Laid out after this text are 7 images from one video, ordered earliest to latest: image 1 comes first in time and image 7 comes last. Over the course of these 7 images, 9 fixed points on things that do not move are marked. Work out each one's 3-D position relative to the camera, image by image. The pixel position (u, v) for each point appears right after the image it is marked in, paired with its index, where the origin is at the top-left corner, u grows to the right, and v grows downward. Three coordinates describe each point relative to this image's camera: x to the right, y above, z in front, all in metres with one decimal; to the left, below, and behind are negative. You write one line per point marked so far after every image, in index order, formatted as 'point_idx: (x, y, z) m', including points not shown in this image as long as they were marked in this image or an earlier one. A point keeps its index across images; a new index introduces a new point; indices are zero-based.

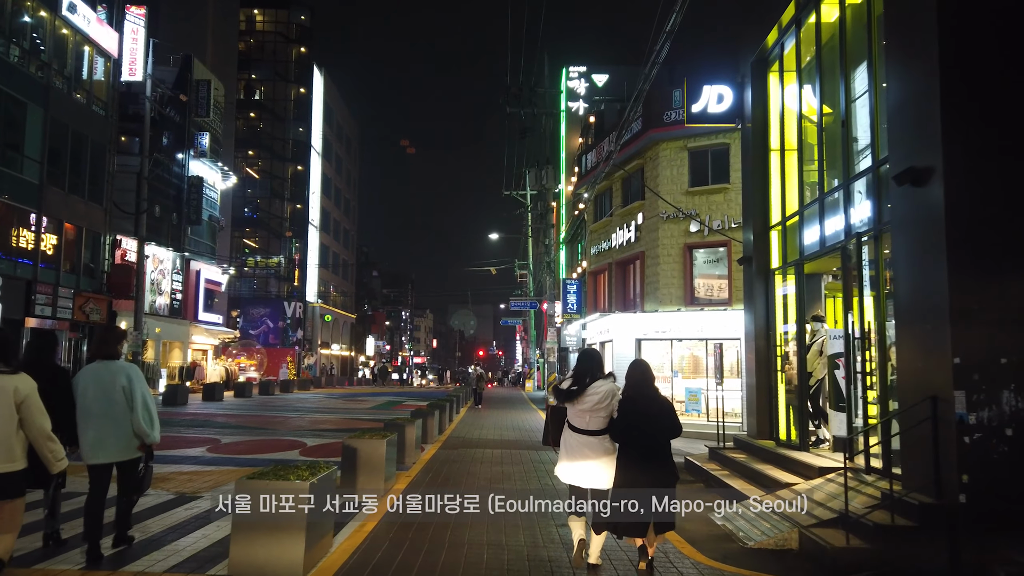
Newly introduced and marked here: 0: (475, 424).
0: (-0.7, -2.7, +18.1) m
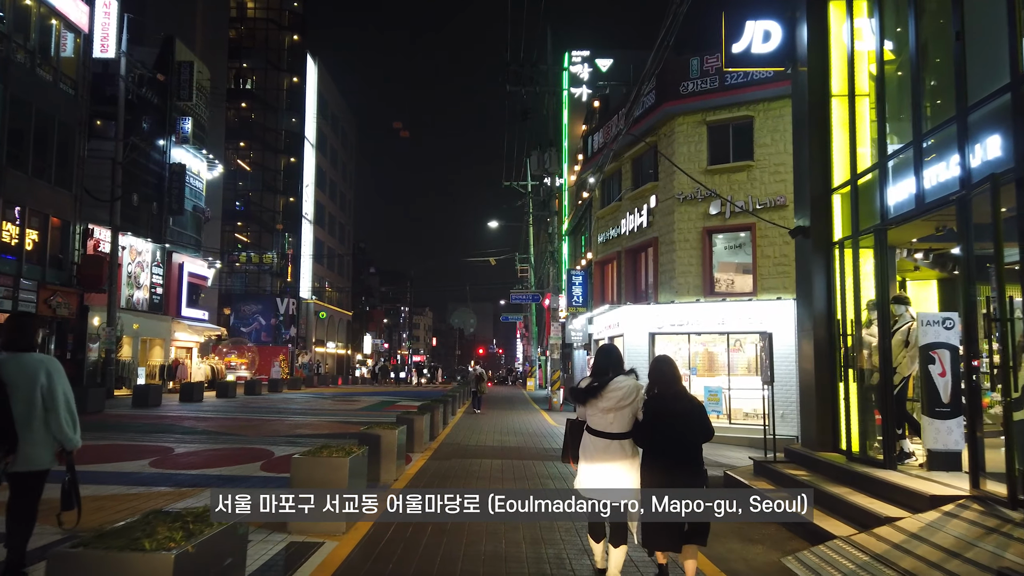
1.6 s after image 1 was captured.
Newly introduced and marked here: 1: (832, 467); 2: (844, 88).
0: (-0.7, -2.5, +16.3) m
1: (+2.4, -1.4, +7.1) m
2: (+3.0, +1.8, +8.4) m
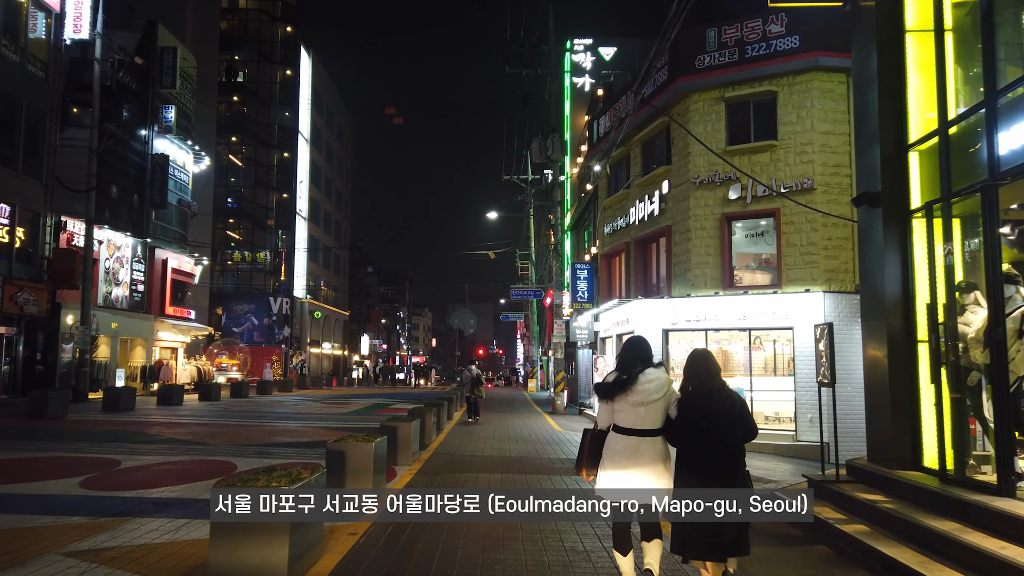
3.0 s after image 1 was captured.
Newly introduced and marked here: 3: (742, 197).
0: (-0.7, -2.3, +14.8) m
1: (+2.5, -1.2, +5.6) m
2: (+3.0, +2.0, +6.9) m
3: (+3.9, +1.5, +15.7) m
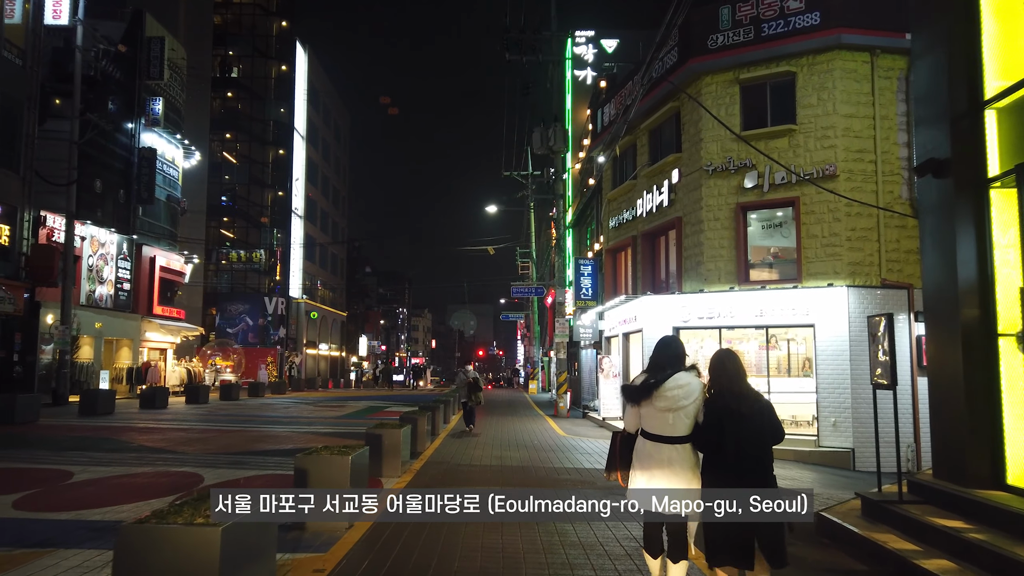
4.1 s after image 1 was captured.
0: (-0.6, -2.3, +13.8) m
1: (+2.5, -1.1, +4.6) m
2: (+3.0, +2.1, +5.9) m
3: (+3.9, +1.6, +14.7) m
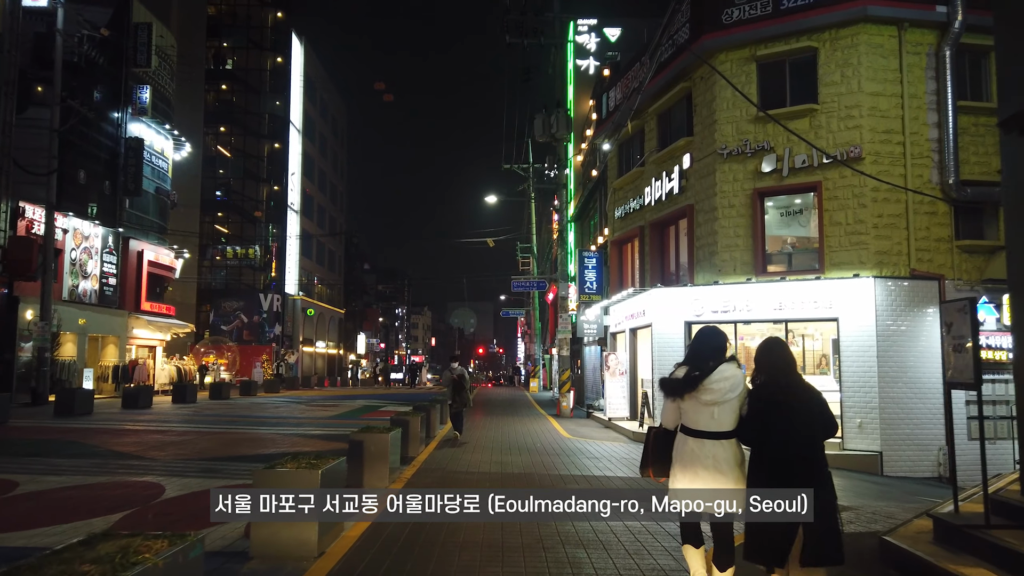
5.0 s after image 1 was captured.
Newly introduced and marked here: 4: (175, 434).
0: (-0.6, -2.1, +12.8) m
1: (+2.5, -1.0, +3.6) m
2: (+3.0, +2.2, +4.9) m
3: (+3.9, +1.8, +13.7) m
4: (-5.3, -2.3, +14.6) m
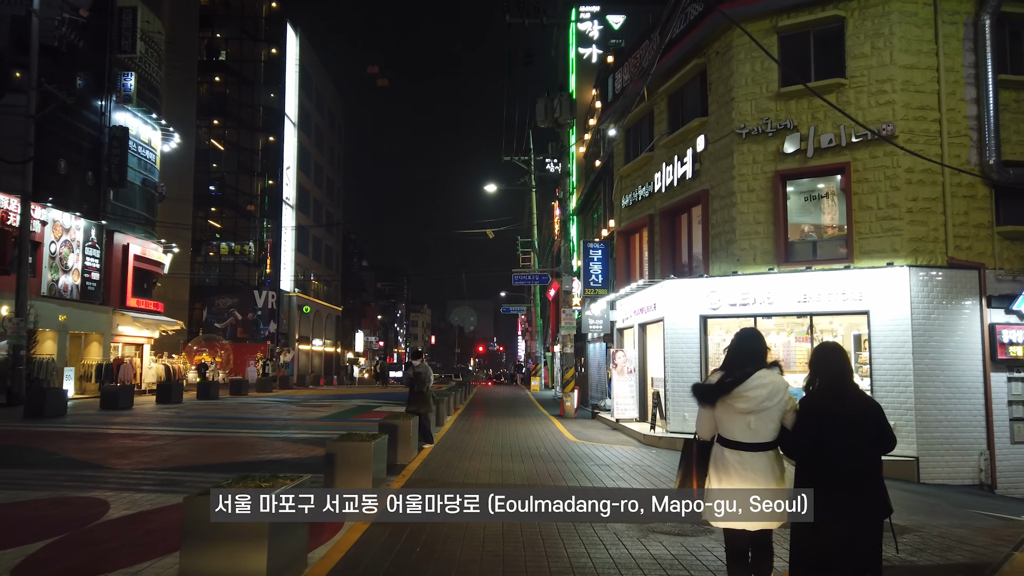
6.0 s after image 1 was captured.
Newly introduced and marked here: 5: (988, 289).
0: (-0.6, -2.0, +11.7) m
1: (+2.5, -0.9, +2.5) m
2: (+3.0, +2.3, +3.8) m
3: (+3.9, +1.9, +12.6) m
4: (-5.2, -2.1, +13.5) m
5: (+6.0, 0.0, +11.7) m
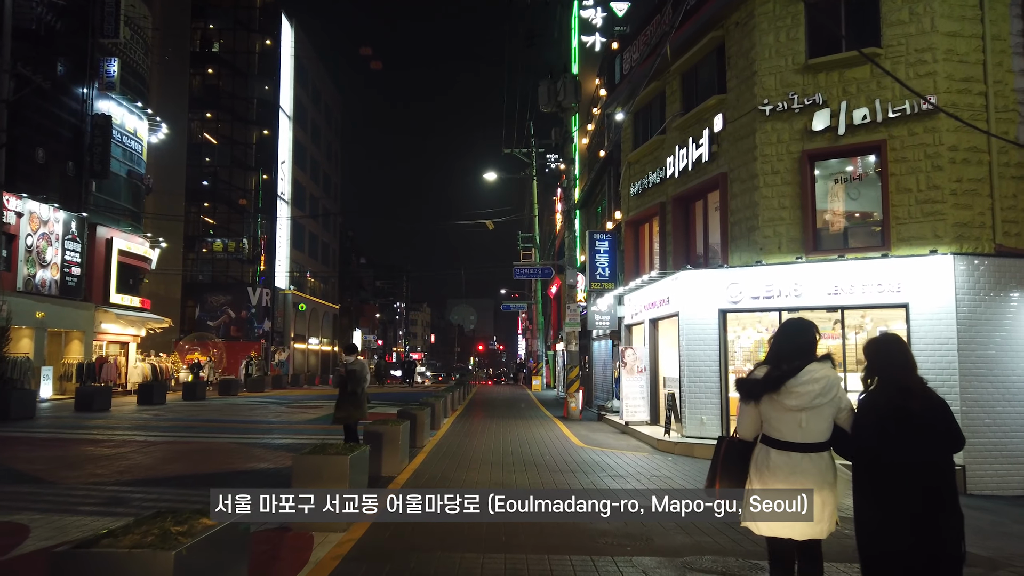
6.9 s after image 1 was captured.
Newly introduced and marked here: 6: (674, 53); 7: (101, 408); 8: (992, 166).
0: (-0.6, -1.9, +10.6) m
1: (+2.5, -0.8, +1.4) m
2: (+3.1, +2.4, +2.7) m
3: (+3.9, +2.0, +11.5) m
4: (-5.2, -2.0, +12.4) m
5: (+6.0, +0.1, +10.6) m
6: (+2.6, +3.7, +14.8) m
7: (-8.1, -2.4, +18.5) m
8: (+5.5, +1.4, +10.7) m
